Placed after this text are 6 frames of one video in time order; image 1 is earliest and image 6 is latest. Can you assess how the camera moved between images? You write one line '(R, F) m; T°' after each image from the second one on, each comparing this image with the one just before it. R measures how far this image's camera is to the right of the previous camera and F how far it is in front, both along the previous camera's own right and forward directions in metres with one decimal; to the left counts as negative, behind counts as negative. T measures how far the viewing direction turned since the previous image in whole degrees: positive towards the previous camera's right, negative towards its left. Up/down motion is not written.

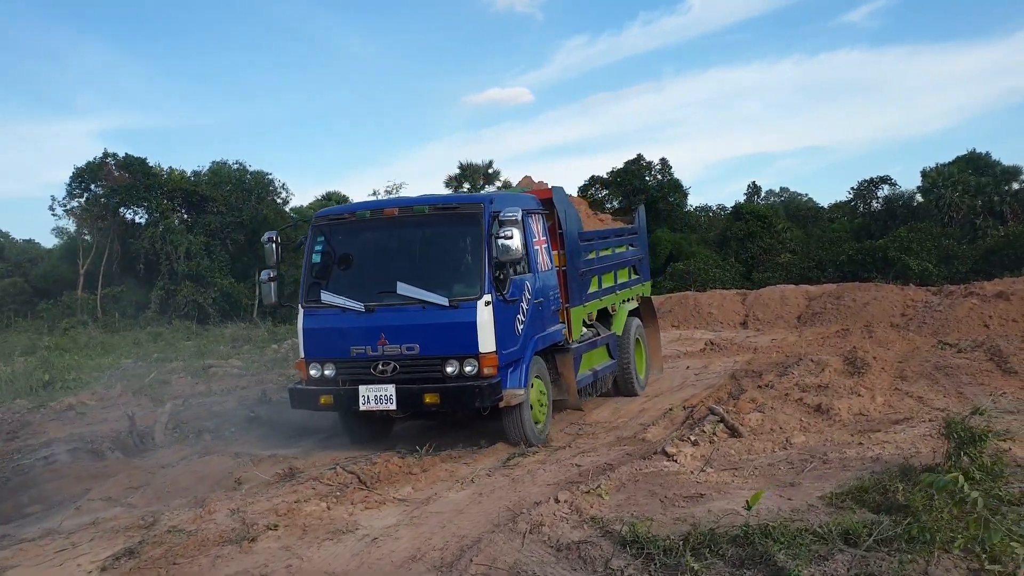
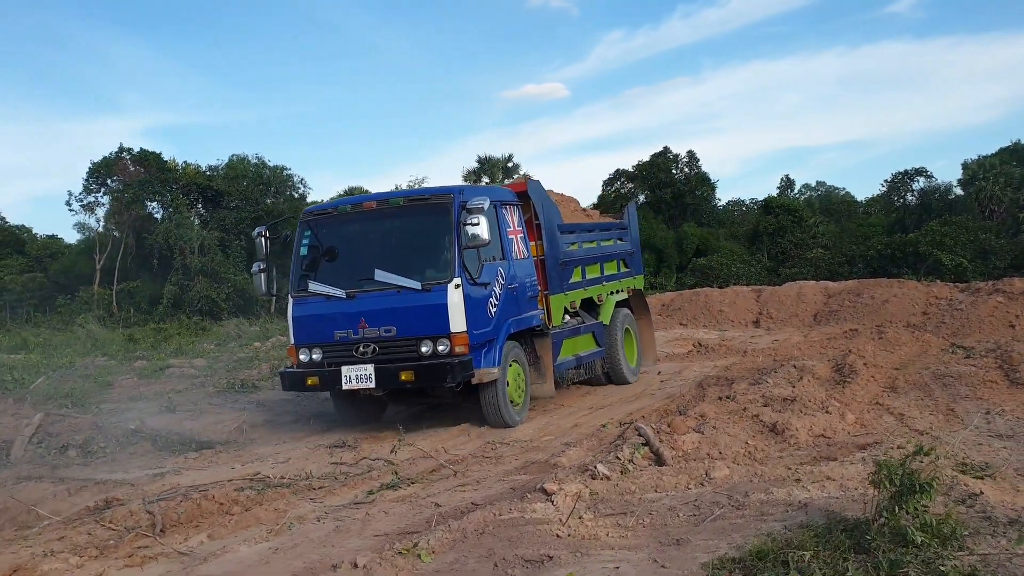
(+0.9, +1.0) m; -2°
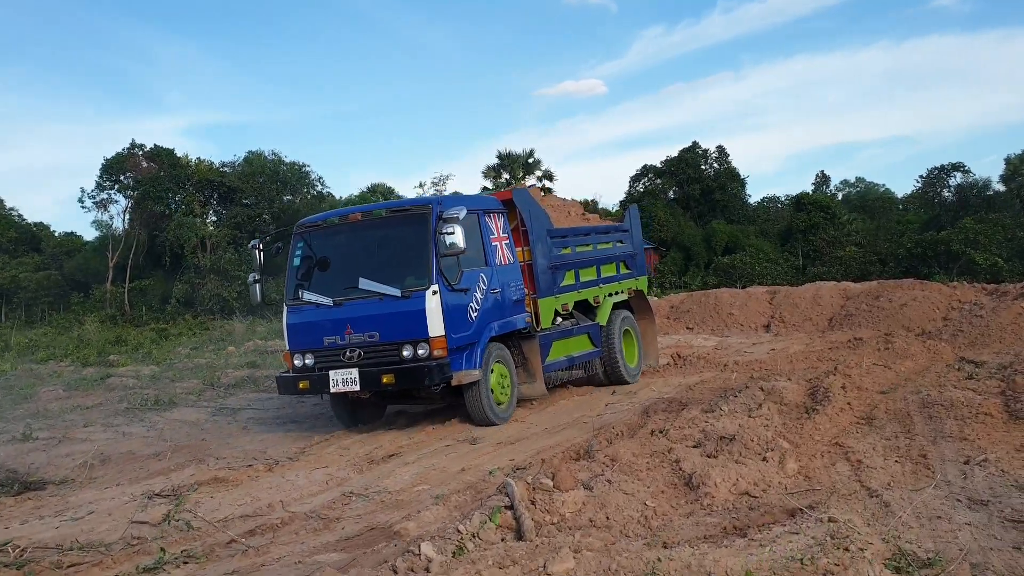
(+1.0, +1.2) m; -2°
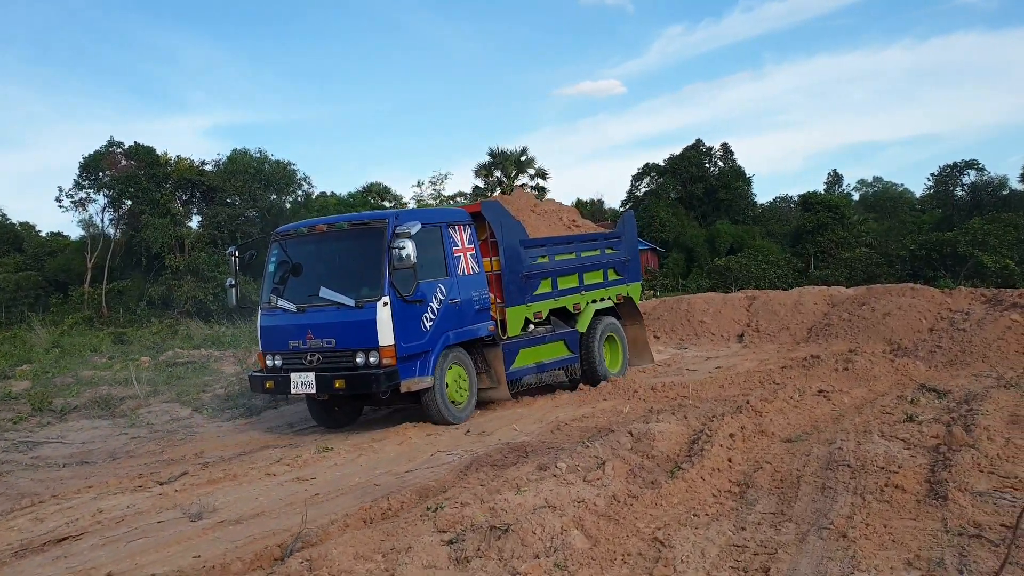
(+1.4, +1.7) m; -1°
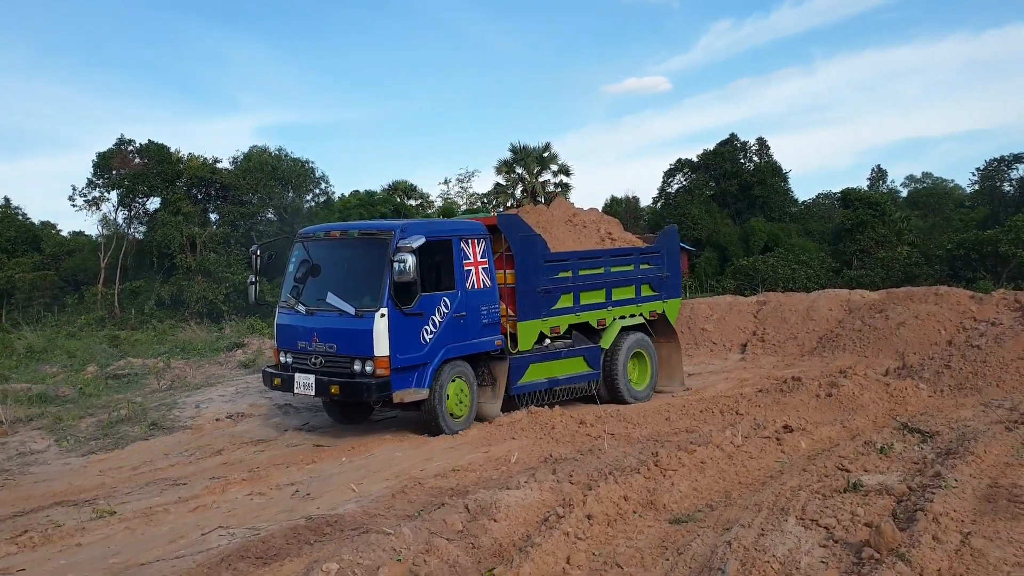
(+1.2, +1.5) m; -3°
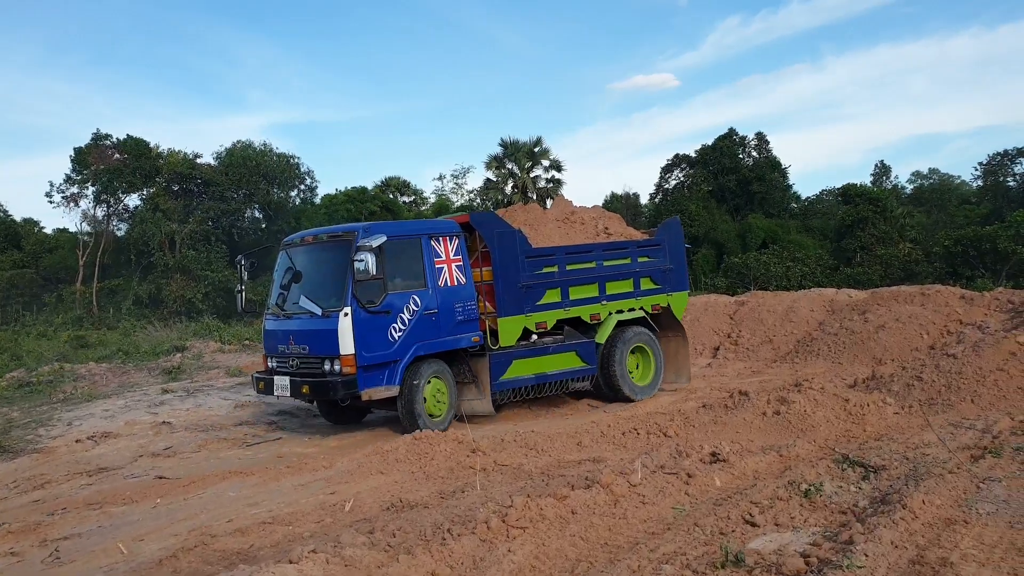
(+0.9, +1.1) m; 0°
